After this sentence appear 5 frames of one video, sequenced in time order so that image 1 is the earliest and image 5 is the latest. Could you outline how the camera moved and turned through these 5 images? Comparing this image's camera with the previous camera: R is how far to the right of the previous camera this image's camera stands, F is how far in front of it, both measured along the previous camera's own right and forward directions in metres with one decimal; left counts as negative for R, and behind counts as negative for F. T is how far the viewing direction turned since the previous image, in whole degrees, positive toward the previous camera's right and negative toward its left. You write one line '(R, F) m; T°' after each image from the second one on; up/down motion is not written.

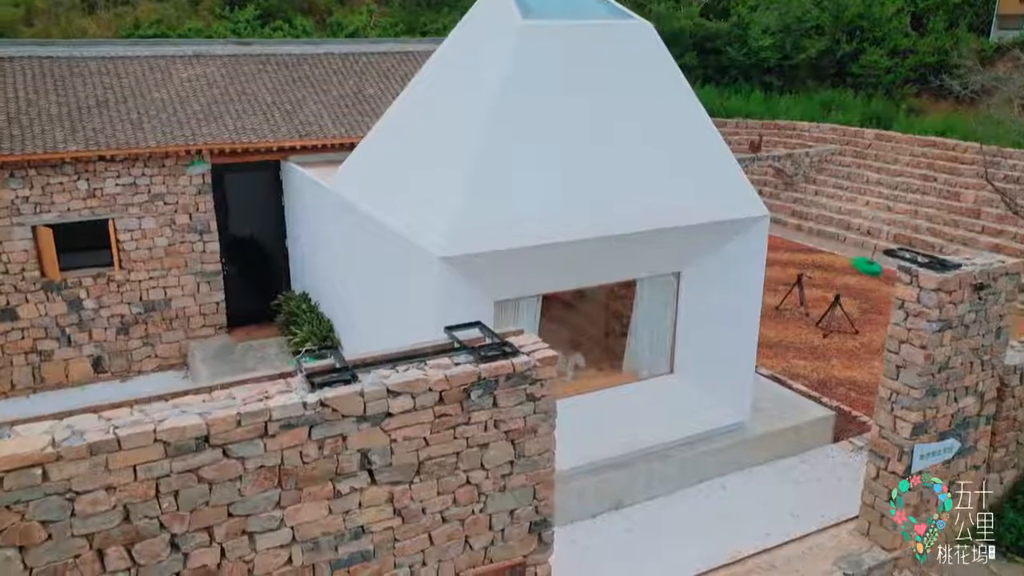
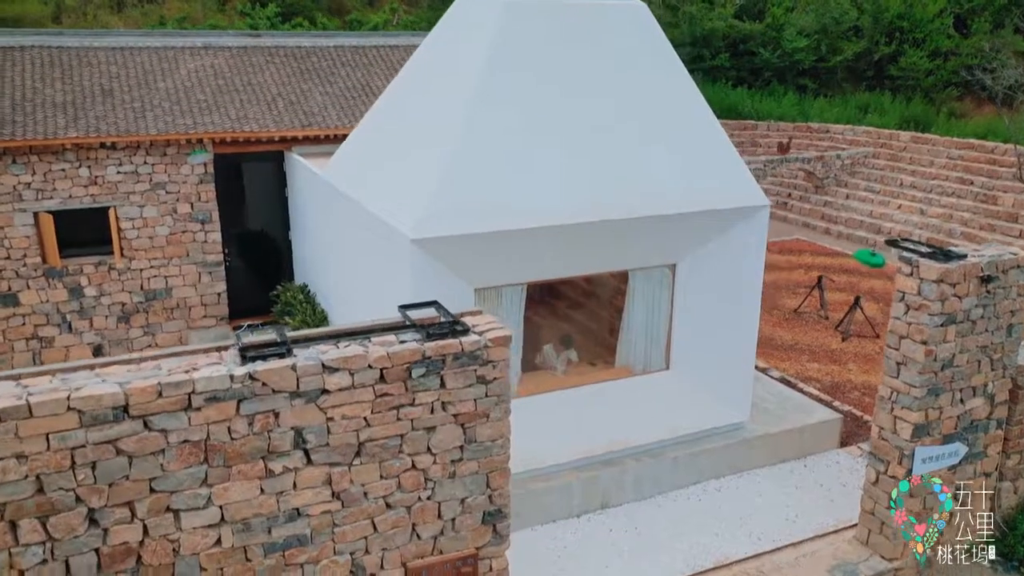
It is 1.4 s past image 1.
(+0.5, +0.3) m; -3°
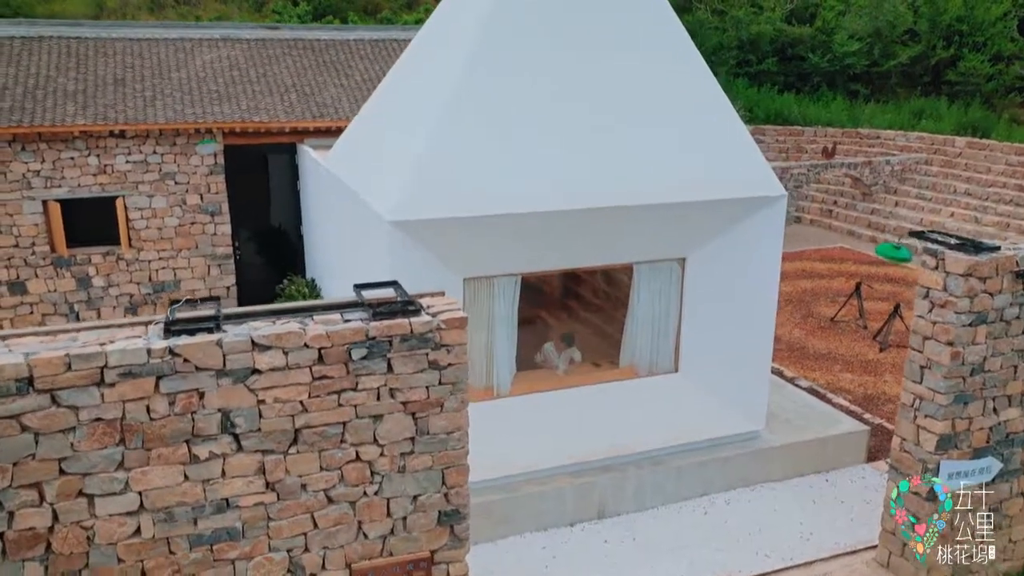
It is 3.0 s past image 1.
(+0.5, +0.4) m; -4°
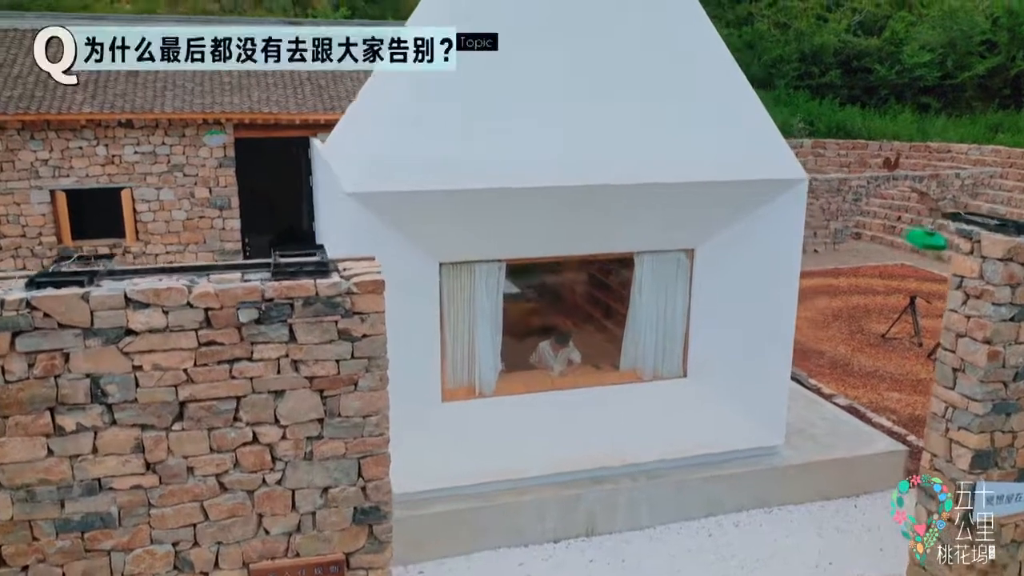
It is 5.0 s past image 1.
(+0.7, +0.7) m; -5°
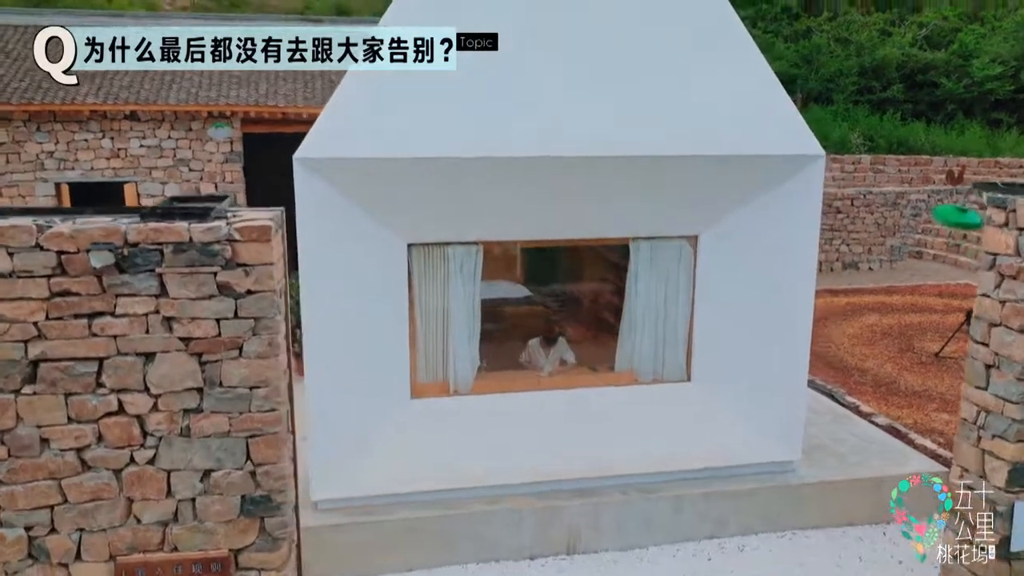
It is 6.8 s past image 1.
(+0.6, +0.6) m; -5°
